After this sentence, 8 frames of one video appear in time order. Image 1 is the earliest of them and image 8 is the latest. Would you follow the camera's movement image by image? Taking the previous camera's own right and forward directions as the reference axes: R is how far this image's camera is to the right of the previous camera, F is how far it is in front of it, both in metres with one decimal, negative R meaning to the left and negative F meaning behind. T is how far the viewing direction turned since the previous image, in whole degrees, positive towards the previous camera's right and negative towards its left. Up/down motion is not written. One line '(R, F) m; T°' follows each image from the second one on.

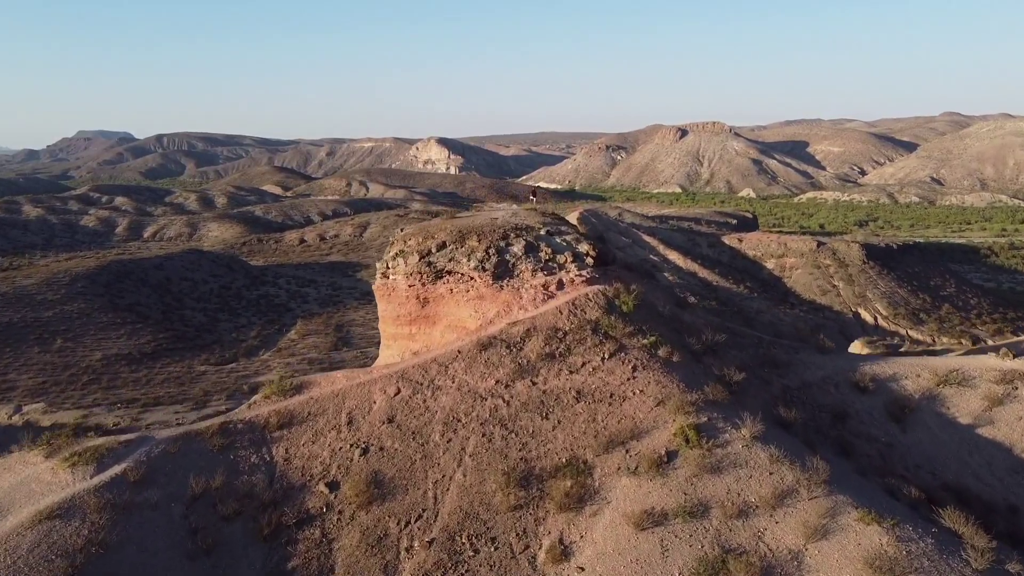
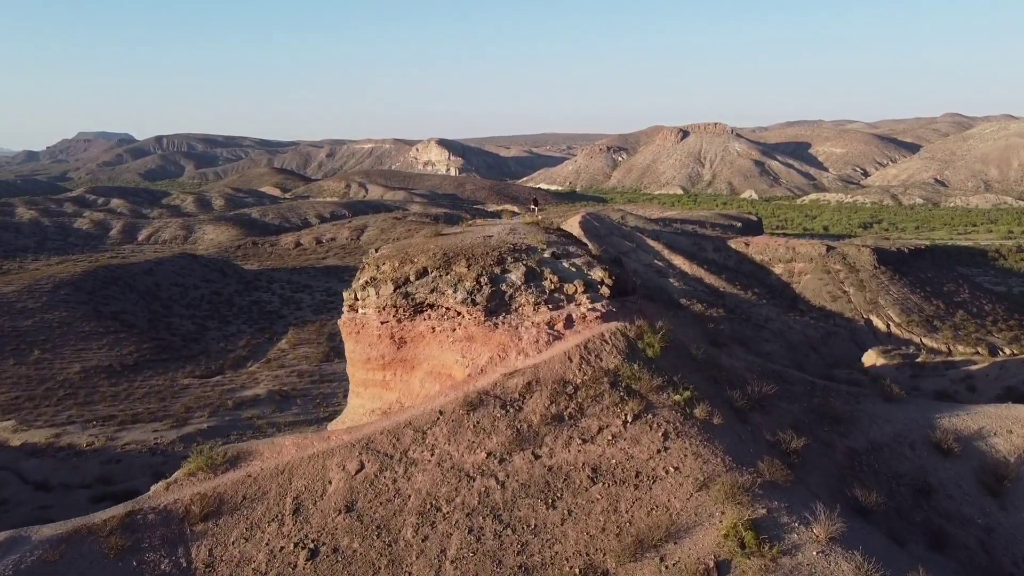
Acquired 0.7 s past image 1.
(0.0, +0.9) m; 0°
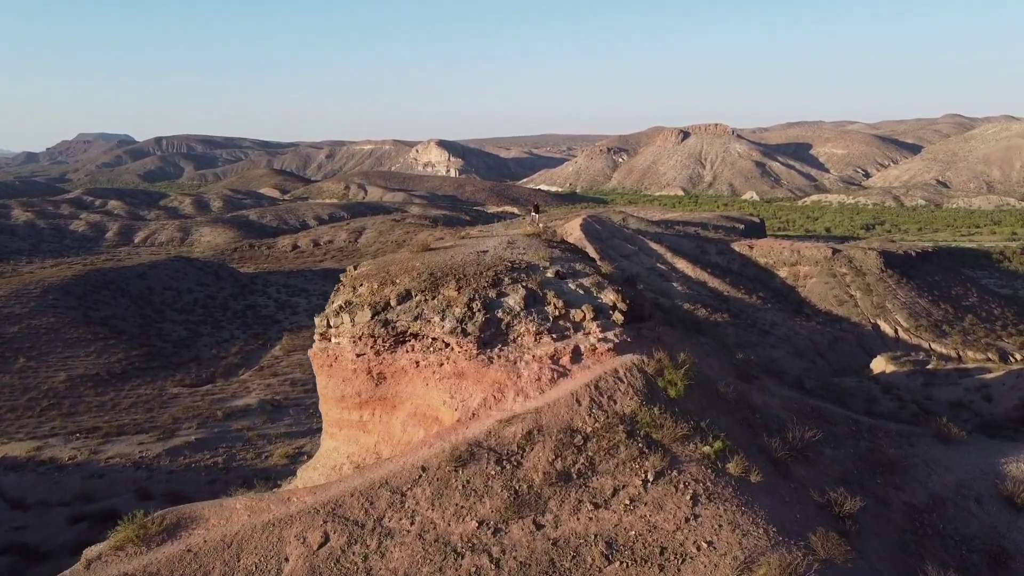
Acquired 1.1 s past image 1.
(0.0, +0.6) m; 0°
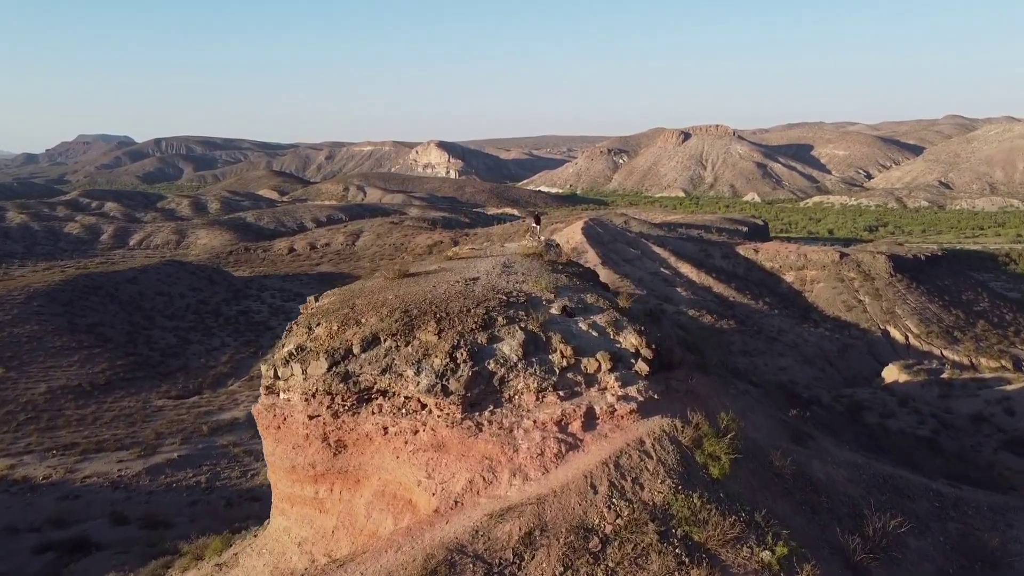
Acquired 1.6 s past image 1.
(0.0, +0.7) m; 0°
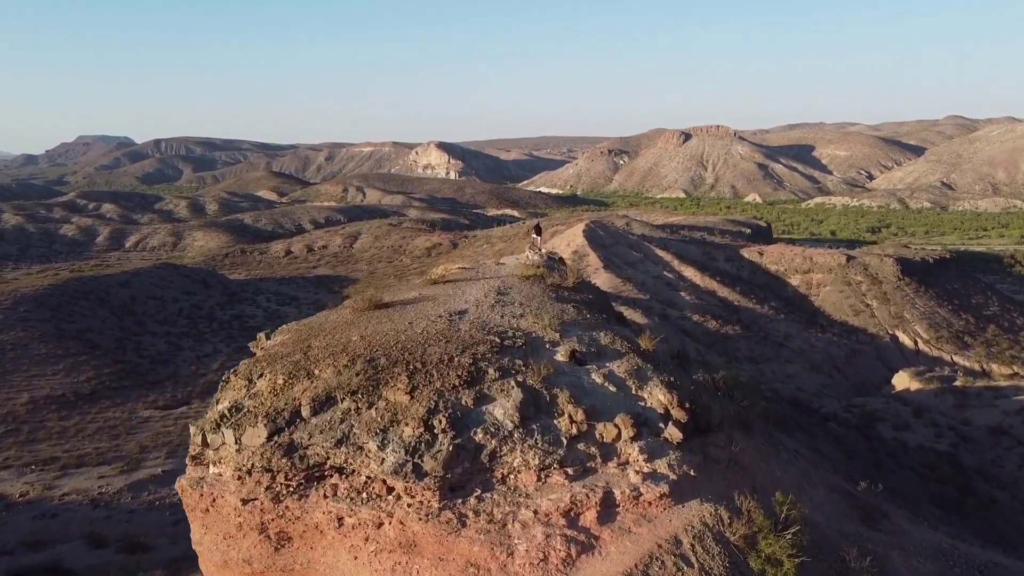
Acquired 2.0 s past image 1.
(0.0, +0.6) m; 0°
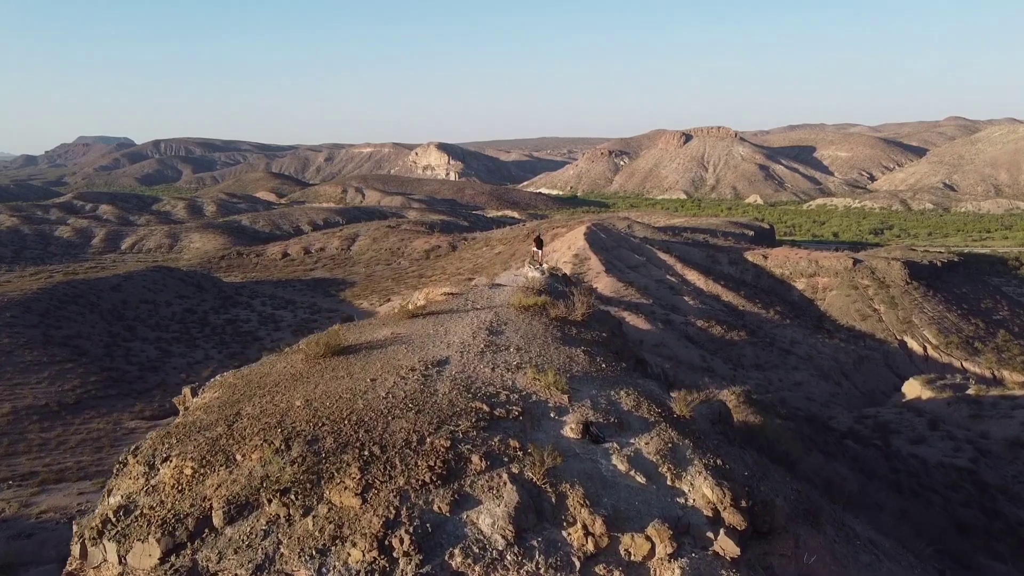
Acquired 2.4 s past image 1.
(0.0, +0.6) m; 0°
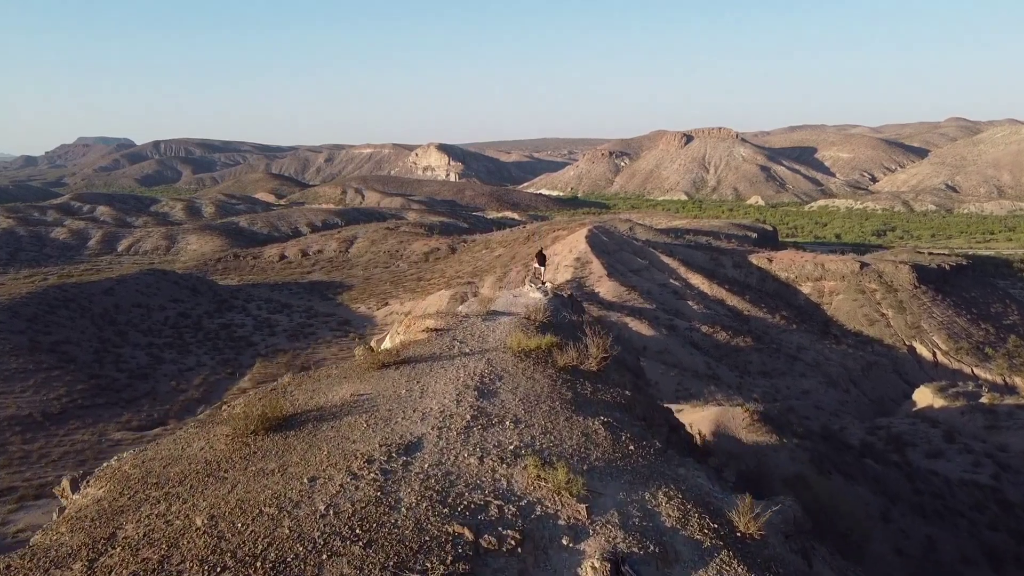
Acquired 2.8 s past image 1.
(0.0, +0.5) m; 0°
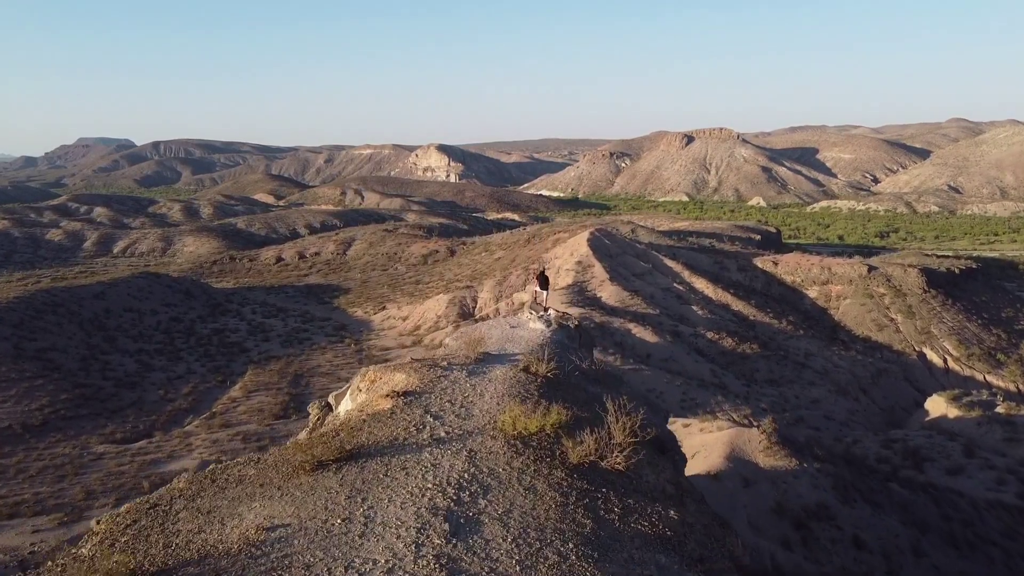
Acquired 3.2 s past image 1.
(0.0, +0.6) m; 0°
